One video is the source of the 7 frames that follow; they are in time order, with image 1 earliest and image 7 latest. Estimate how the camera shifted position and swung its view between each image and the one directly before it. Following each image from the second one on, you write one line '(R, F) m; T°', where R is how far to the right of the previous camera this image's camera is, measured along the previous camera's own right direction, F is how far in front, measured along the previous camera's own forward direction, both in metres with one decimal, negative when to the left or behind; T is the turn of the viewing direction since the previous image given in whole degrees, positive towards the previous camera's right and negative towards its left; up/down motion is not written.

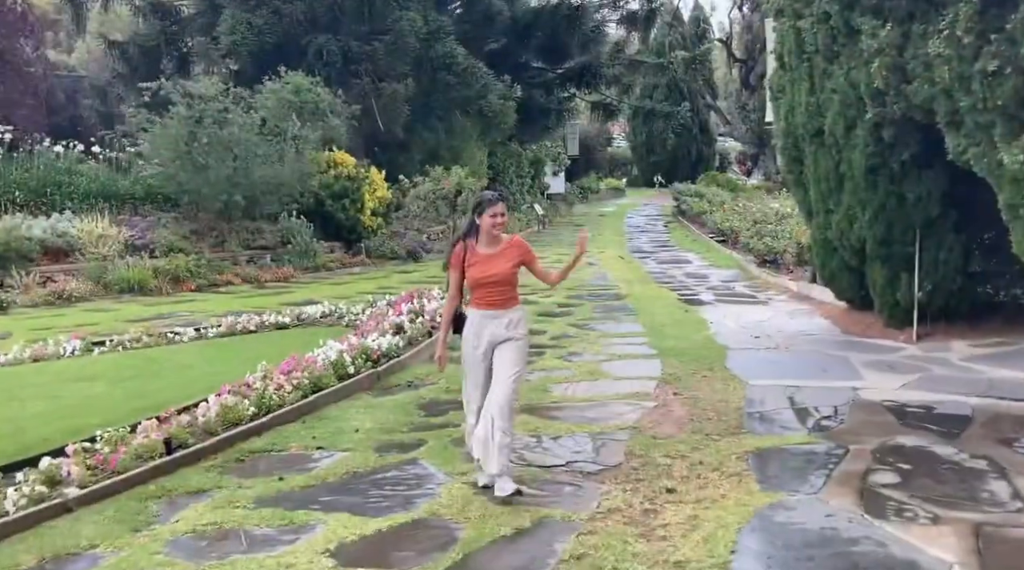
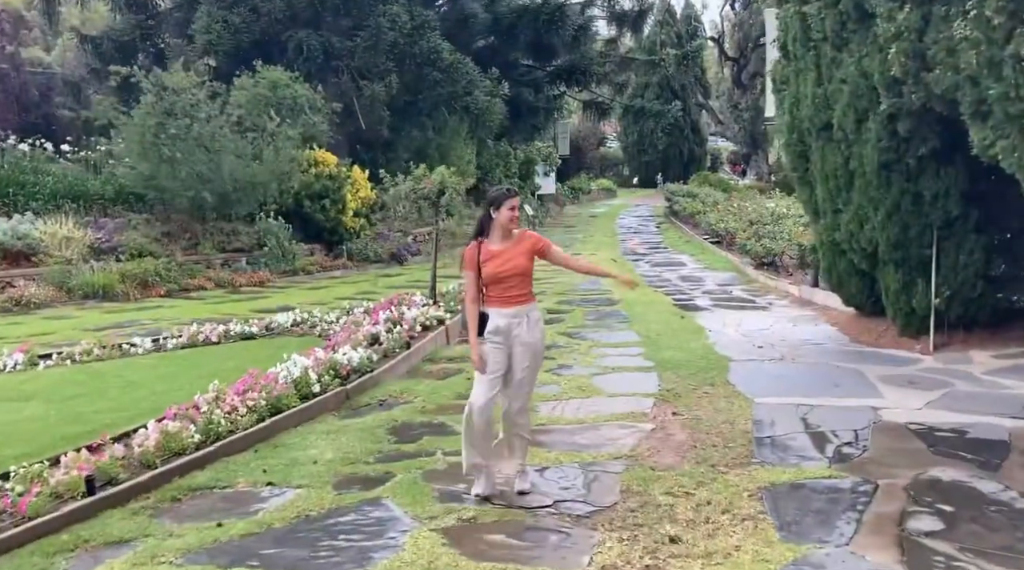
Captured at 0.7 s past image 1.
(+0.1, +0.7) m; 0°
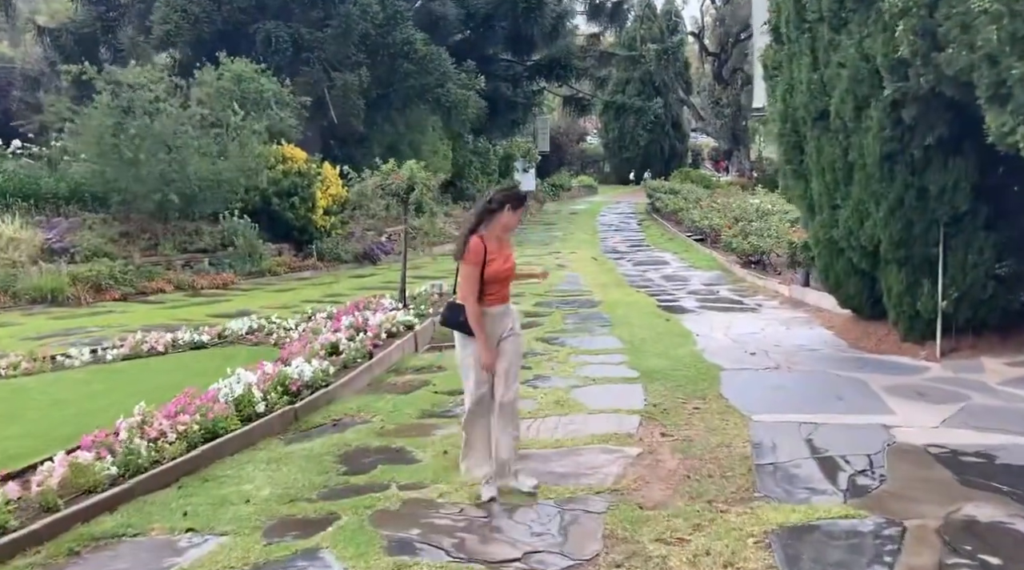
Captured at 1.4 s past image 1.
(+0.1, +0.8) m; +1°
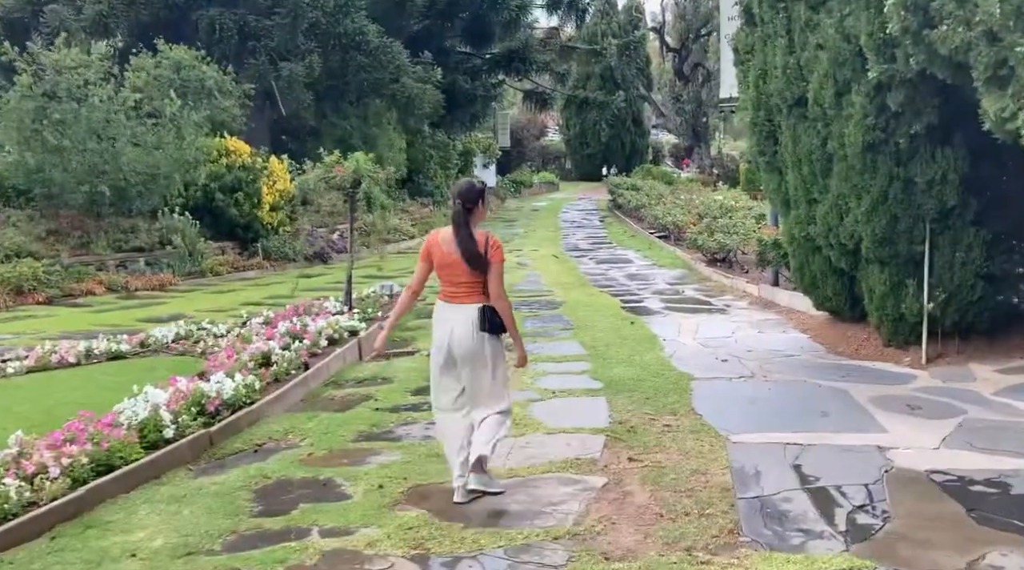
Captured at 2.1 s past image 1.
(+0.1, +0.8) m; +2°
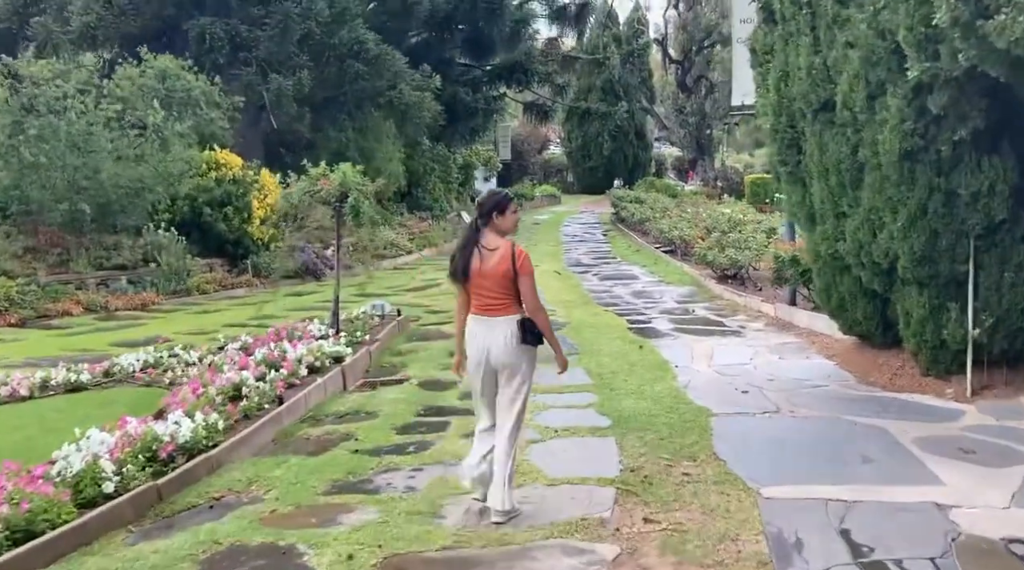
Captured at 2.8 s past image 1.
(0.0, +0.8) m; 0°
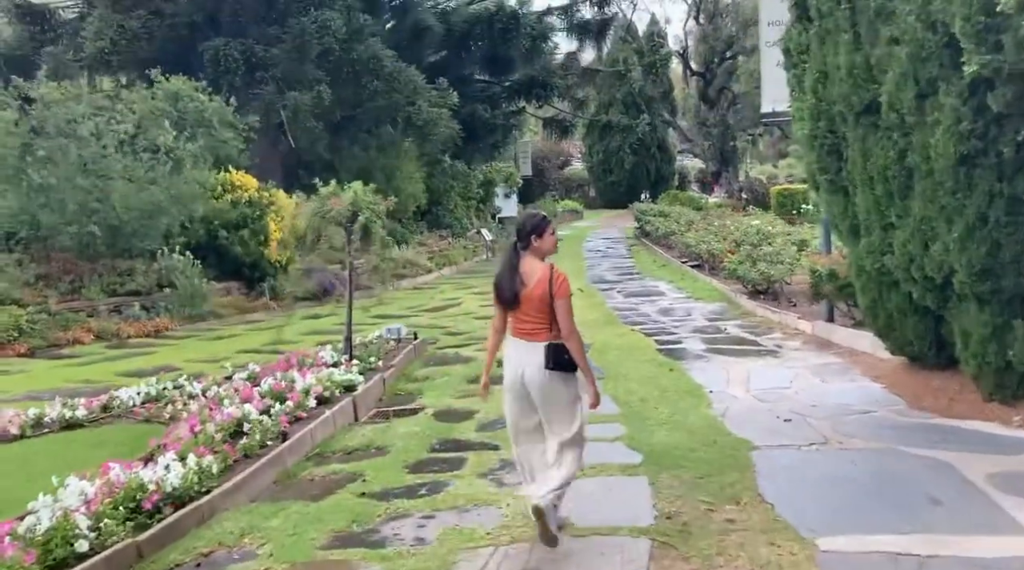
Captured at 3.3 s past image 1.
(0.0, +0.5) m; -1°
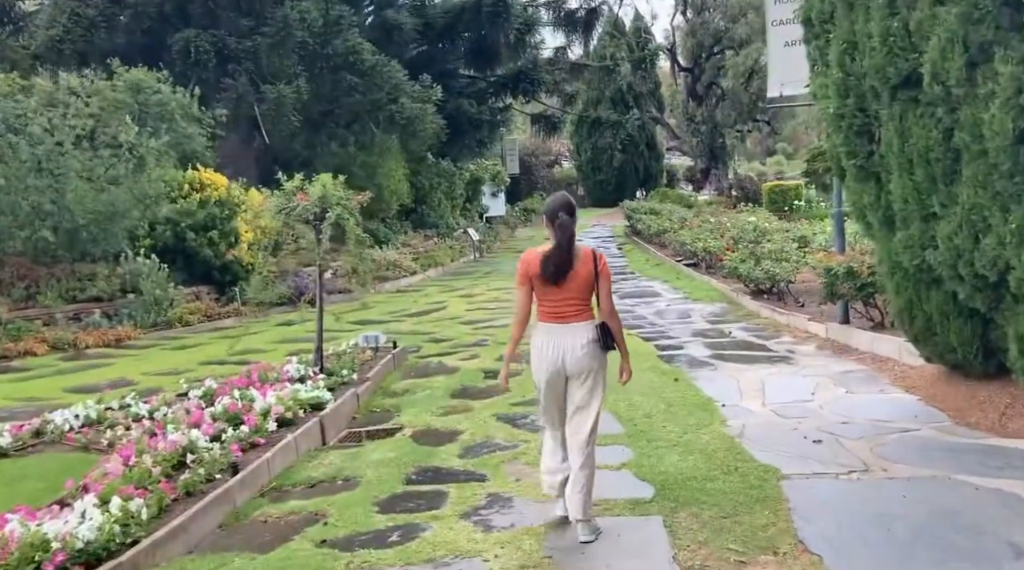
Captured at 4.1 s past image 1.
(0.0, +0.9) m; +1°
